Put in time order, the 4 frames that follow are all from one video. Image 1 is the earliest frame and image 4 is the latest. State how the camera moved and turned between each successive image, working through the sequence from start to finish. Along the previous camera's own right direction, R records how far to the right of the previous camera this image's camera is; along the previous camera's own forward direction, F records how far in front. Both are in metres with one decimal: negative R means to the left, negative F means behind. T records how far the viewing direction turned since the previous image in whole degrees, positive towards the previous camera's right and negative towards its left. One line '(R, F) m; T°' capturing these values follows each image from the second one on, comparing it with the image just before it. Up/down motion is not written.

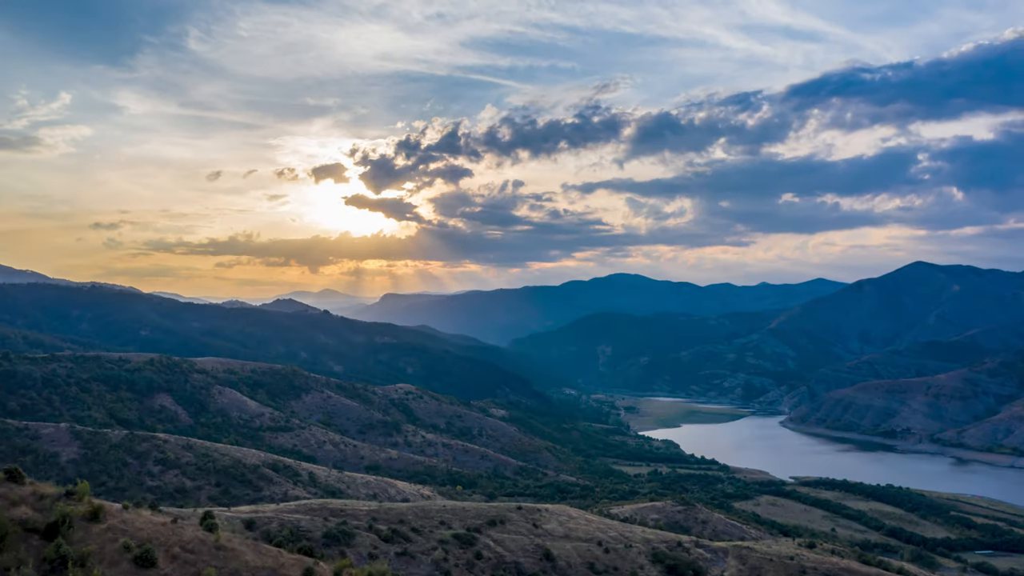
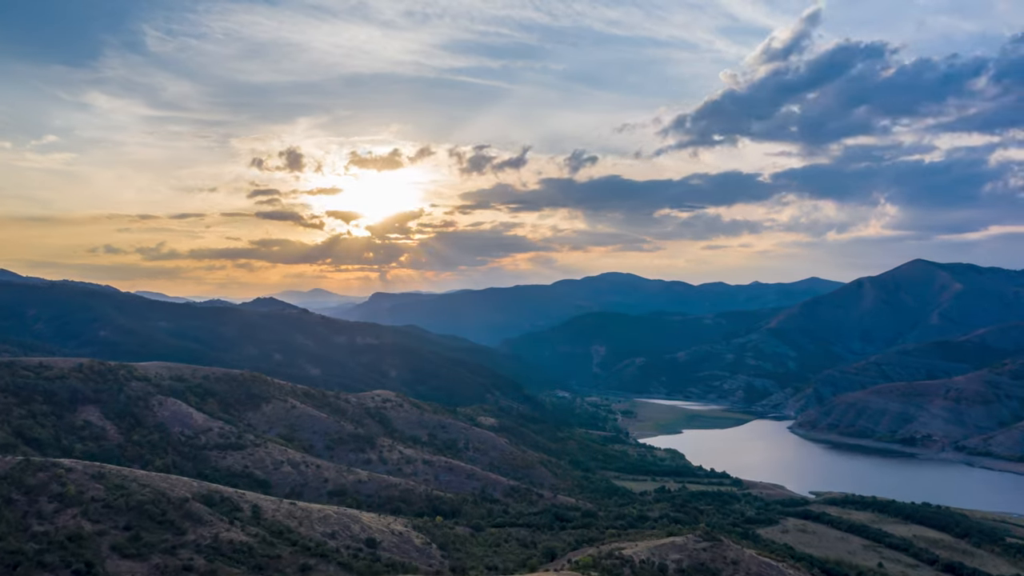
(0.0, +9.0) m; +1°
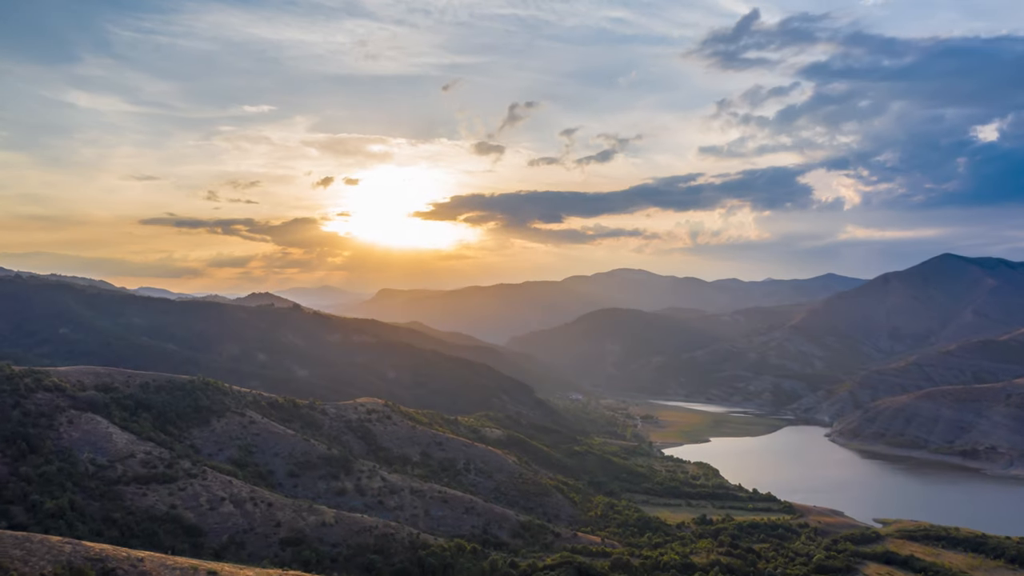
(-0.1, +12.4) m; -1°
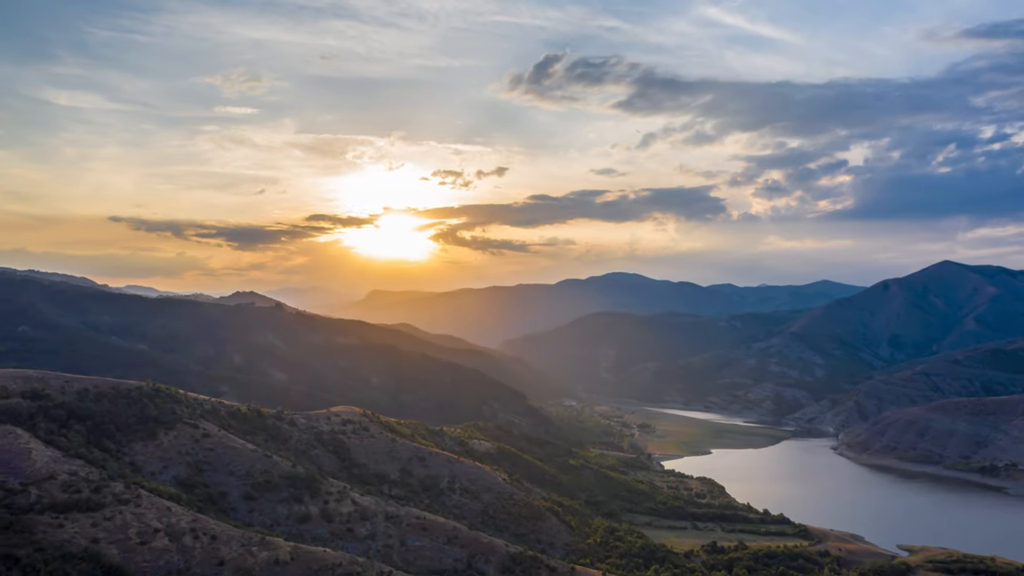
(+0.1, +6.1) m; +1°
